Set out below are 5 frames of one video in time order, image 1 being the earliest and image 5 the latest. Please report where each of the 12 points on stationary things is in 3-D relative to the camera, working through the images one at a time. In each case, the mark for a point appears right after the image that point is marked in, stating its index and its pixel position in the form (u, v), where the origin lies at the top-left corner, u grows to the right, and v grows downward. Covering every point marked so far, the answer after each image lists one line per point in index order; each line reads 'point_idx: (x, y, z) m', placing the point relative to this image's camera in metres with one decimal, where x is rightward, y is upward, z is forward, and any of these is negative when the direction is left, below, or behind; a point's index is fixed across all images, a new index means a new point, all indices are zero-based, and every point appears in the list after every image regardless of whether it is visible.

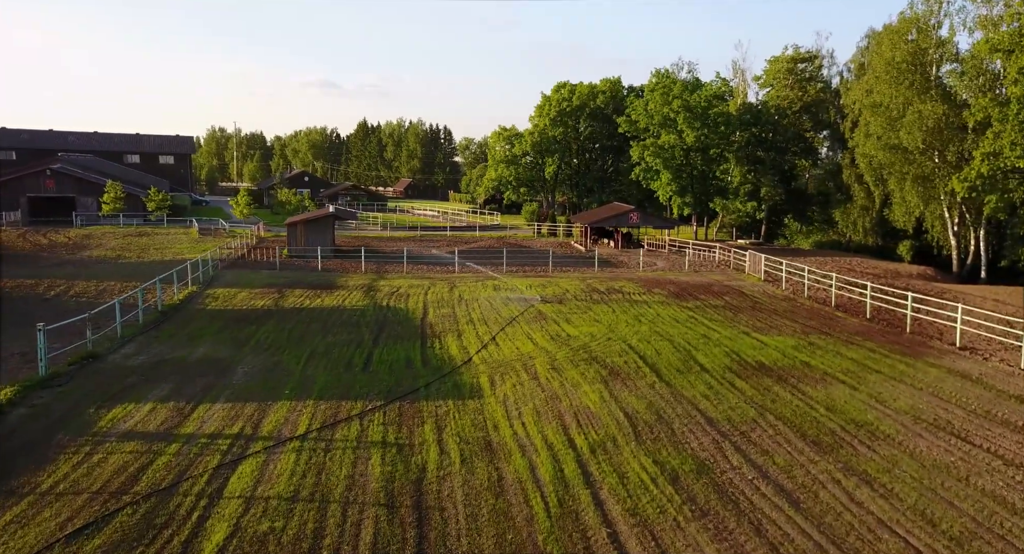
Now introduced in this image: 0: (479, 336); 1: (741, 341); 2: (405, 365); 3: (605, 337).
0: (-0.8, -1.3, +16.0) m
1: (+5.2, -1.4, +16.1) m
2: (-2.0, -1.7, +13.5) m
3: (+2.1, -1.3, +15.8) m
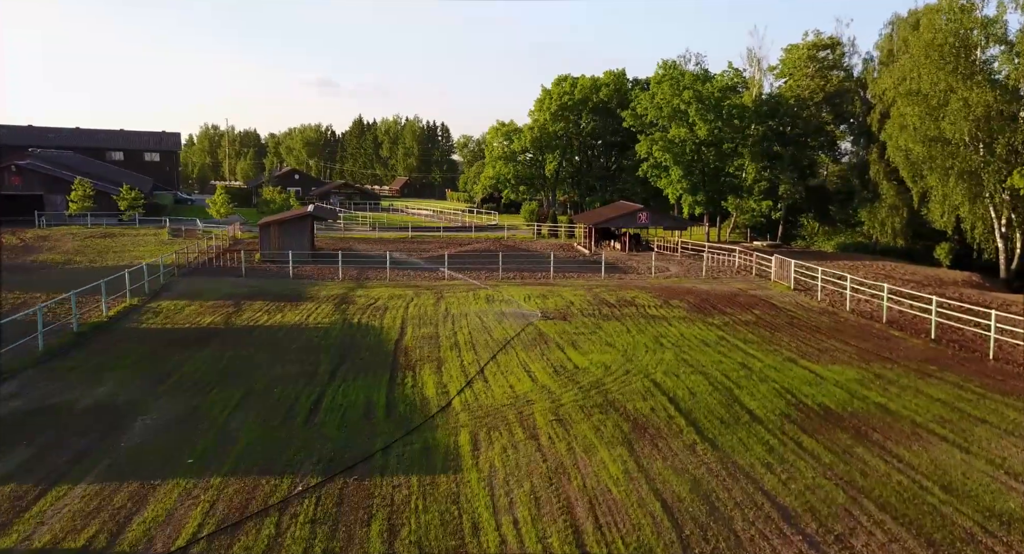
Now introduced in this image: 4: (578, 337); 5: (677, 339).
0: (-0.9, -1.6, +12.8) m
1: (+5.1, -1.7, +12.9) m
2: (-2.2, -2.0, +10.3) m
3: (+1.9, -1.6, +12.6) m
4: (+1.4, -1.3, +15.4) m
5: (+3.6, -1.4, +15.5) m
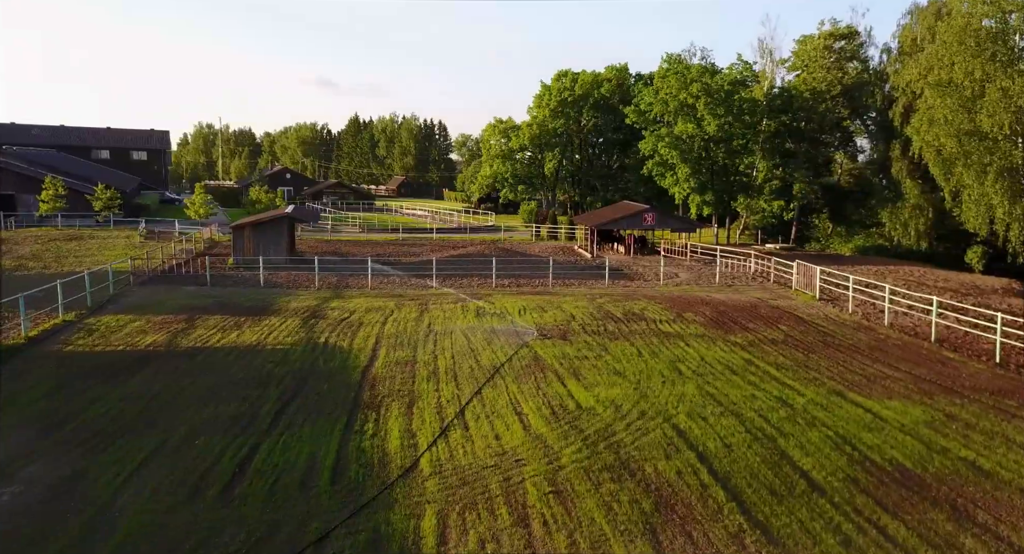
0: (-1.1, -1.9, +10.4) m
1: (+4.9, -2.0, +10.5) m
2: (-2.3, -2.2, +7.9) m
3: (+1.8, -1.9, +10.2) m
4: (+1.2, -1.6, +13.0) m
5: (+3.4, -1.6, +13.1) m
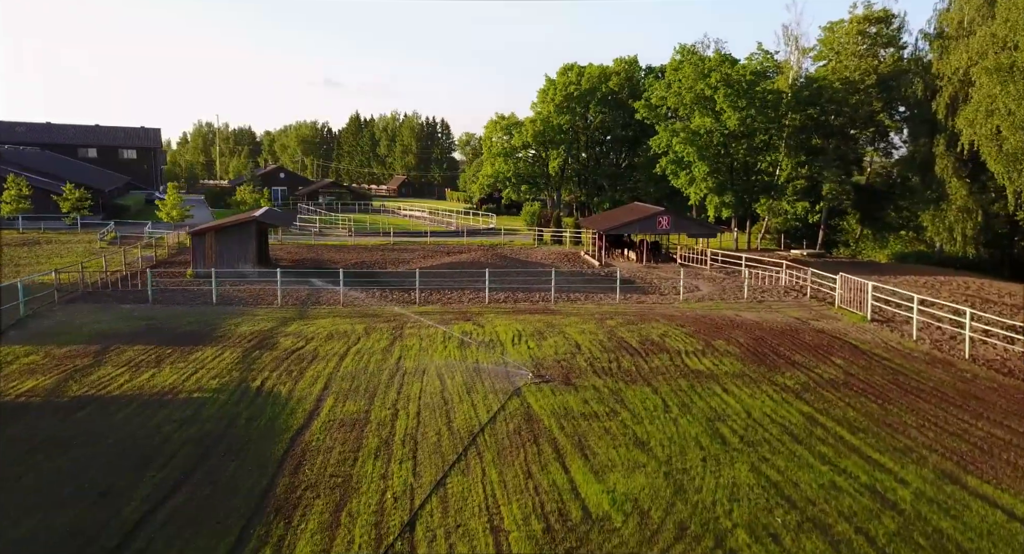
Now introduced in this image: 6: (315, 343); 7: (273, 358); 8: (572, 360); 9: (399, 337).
0: (-1.3, -2.3, +7.1) m
1: (+4.7, -2.4, +7.1) m
2: (-2.6, -2.7, +4.5) m
3: (+1.5, -2.3, +6.9) m
4: (+1.0, -2.0, +9.6) m
5: (+3.2, -2.1, +9.7) m
6: (-4.2, -1.4, +15.1) m
7: (-4.6, -1.5, +13.8) m
8: (+1.2, -1.5, +13.5) m
9: (-2.5, -1.3, +15.6) m
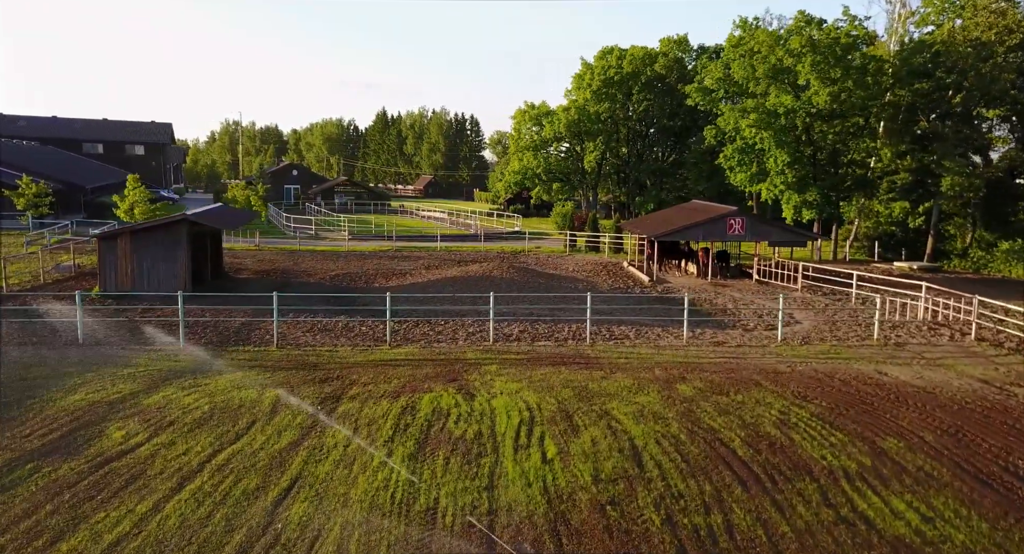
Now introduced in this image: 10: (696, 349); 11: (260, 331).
0: (-1.7, -2.8, +0.3) m
1: (+4.3, -3.0, +0.1) m
2: (-3.1, -3.1, -2.2) m
3: (+1.1, -2.8, 0.0) m
4: (+0.8, -2.5, +2.7) m
5: (+3.0, -2.6, +2.7) m
6: (-4.1, -1.9, +8.5) m
7: (-4.6, -2.0, +7.2) m
8: (+1.1, -2.1, +6.6) m
9: (-2.5, -1.8, +8.9) m
10: (+3.5, -1.4, +13.5) m
11: (-5.2, -1.0, +14.4) m
